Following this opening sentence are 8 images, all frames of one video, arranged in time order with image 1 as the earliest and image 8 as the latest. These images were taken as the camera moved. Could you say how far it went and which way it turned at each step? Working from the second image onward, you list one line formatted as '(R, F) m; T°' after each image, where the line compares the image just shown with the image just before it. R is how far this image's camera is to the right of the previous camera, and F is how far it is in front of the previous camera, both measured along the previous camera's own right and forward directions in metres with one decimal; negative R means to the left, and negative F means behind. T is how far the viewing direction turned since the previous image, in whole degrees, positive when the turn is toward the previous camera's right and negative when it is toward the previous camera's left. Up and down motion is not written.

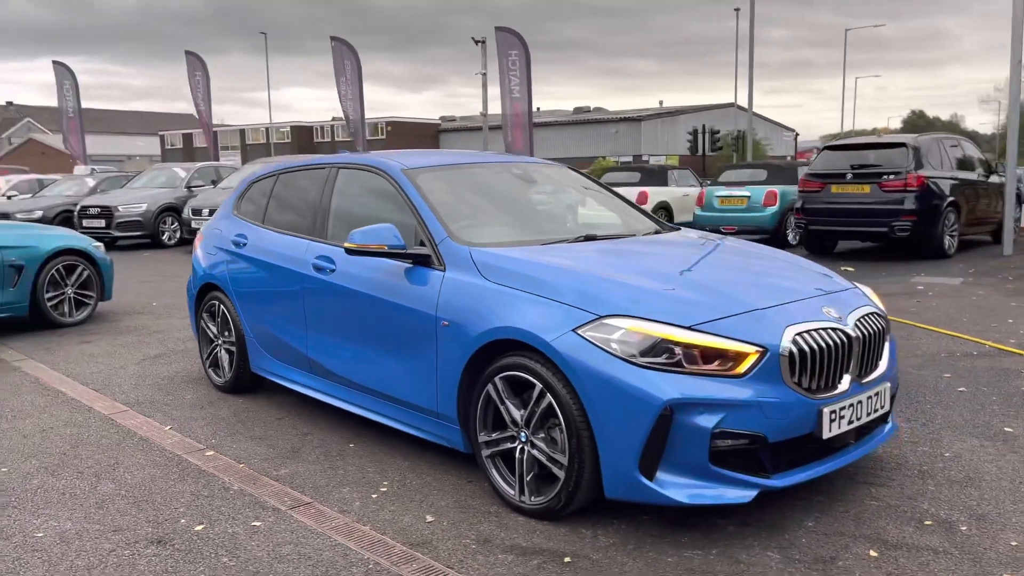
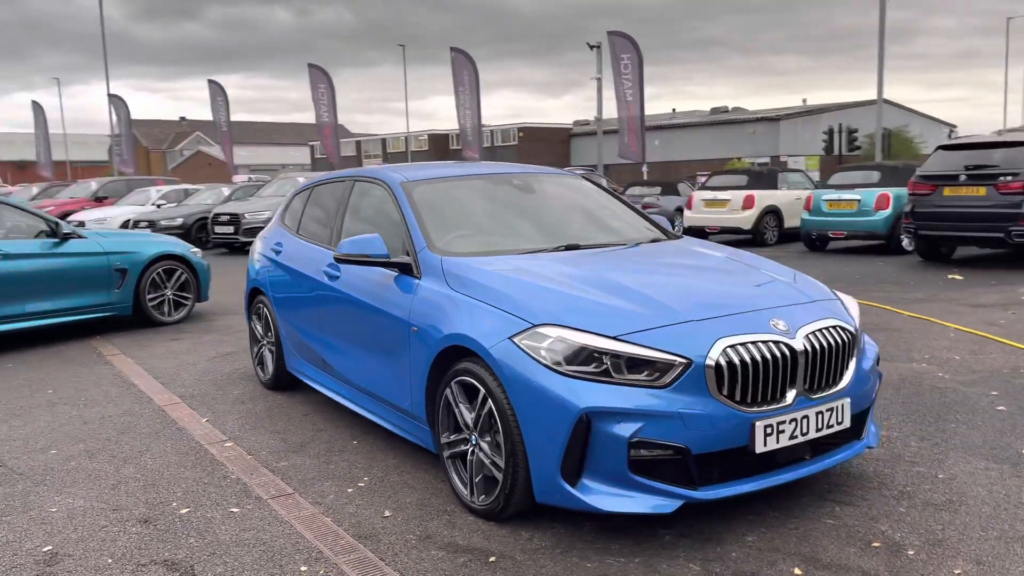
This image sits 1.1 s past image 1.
(+0.7, -0.1) m; -10°
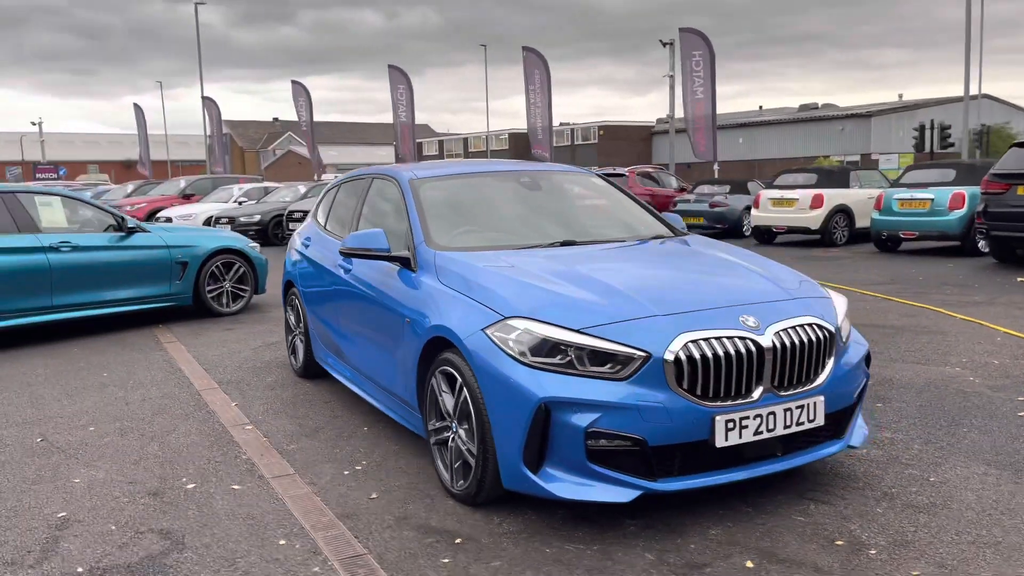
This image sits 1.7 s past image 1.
(+0.4, -0.1) m; -6°
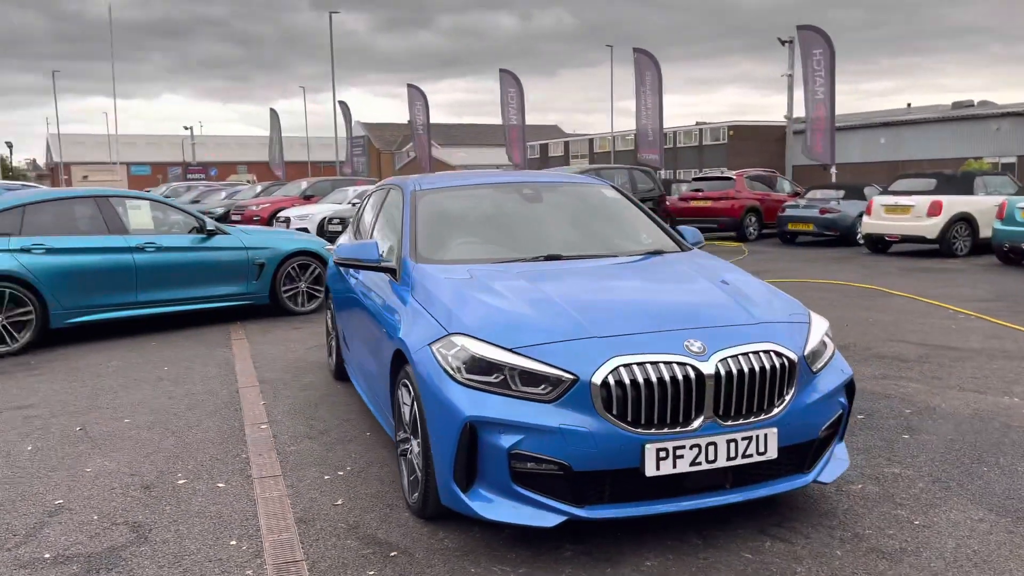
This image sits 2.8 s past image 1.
(+0.7, +0.1) m; -9°
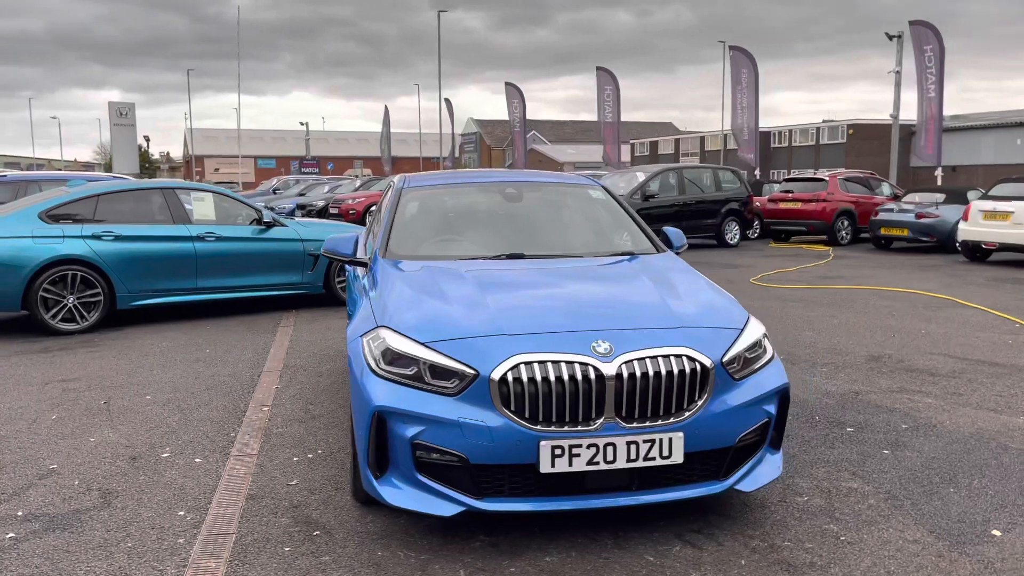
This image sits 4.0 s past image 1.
(+0.7, 0.0) m; -8°
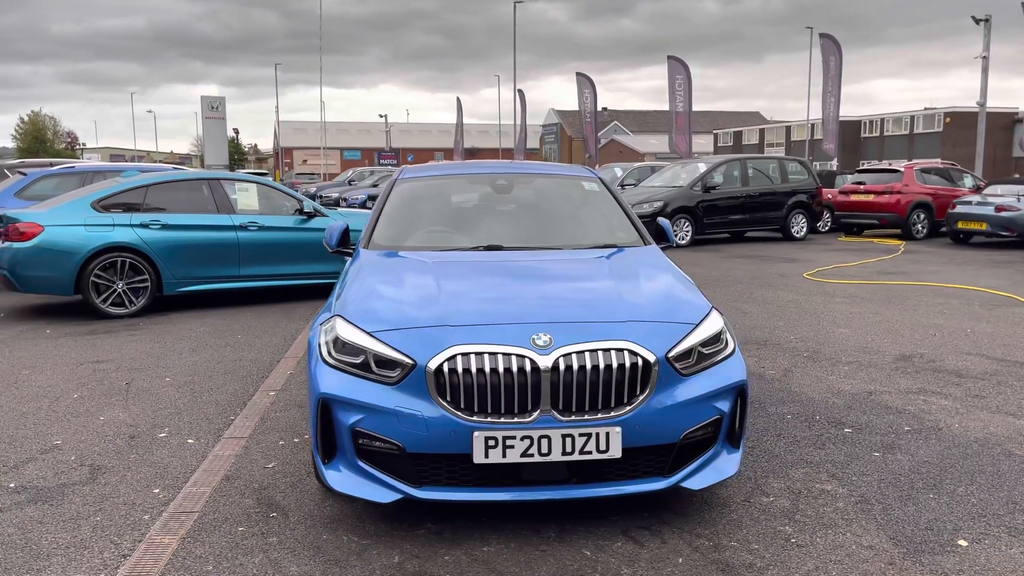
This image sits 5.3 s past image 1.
(+0.5, 0.0) m; -6°
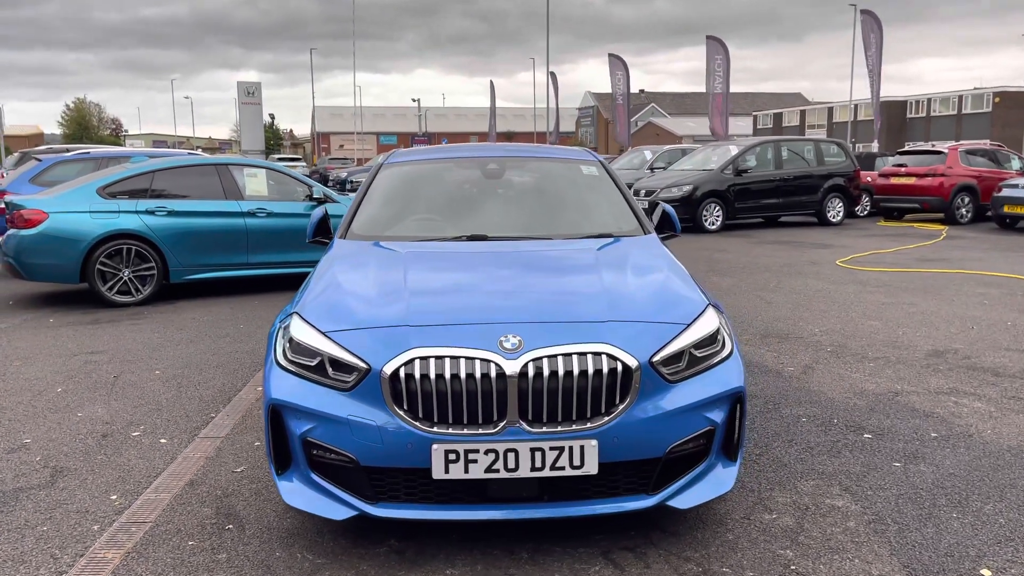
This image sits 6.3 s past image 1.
(+0.2, +0.3) m; -3°
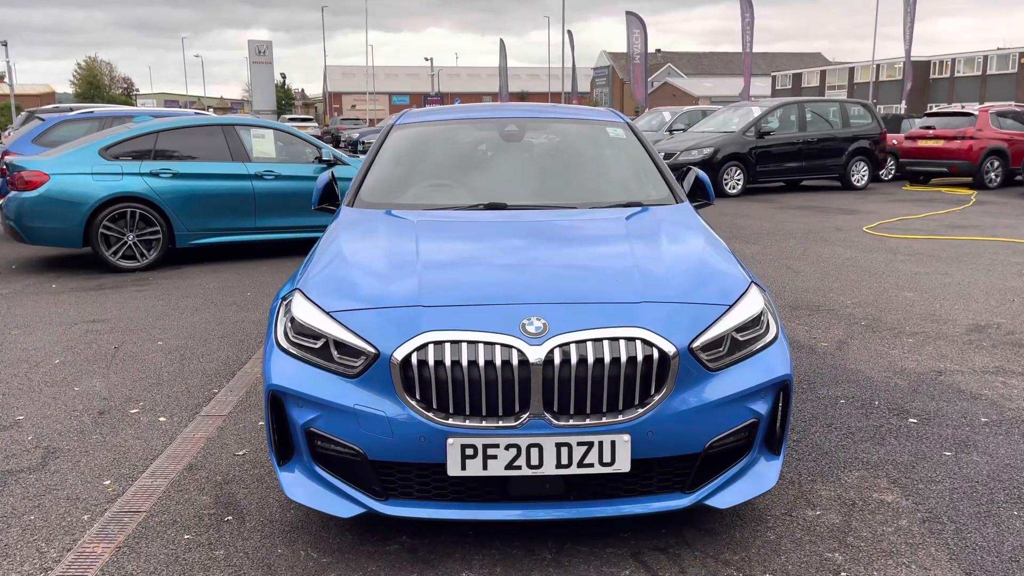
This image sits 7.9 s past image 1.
(0.0, +0.3) m; -1°
